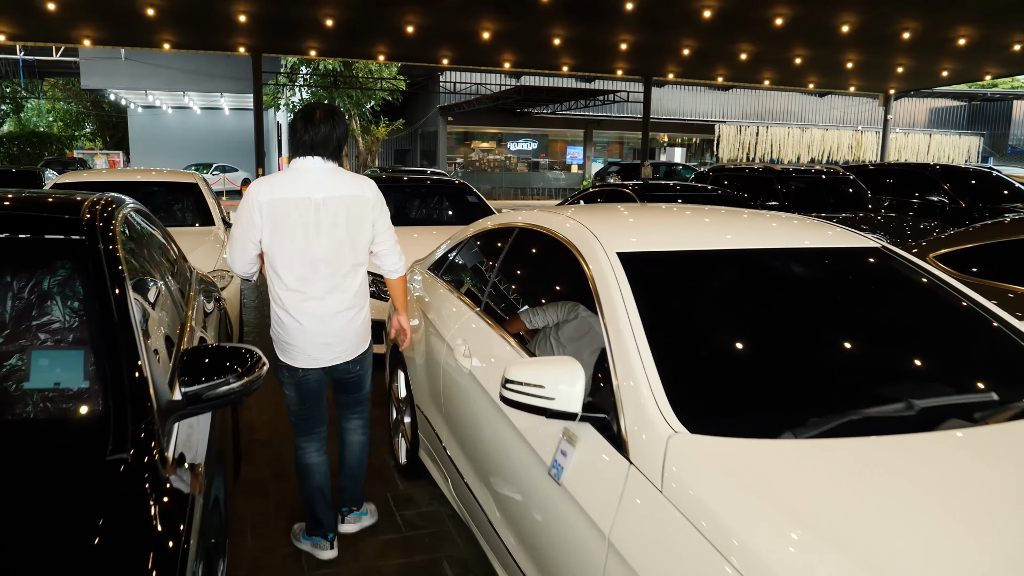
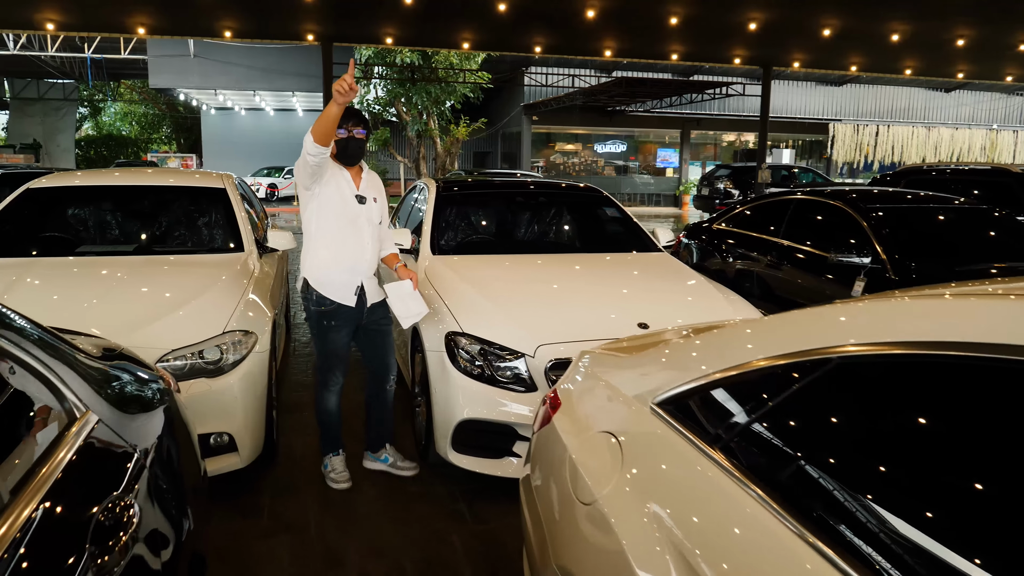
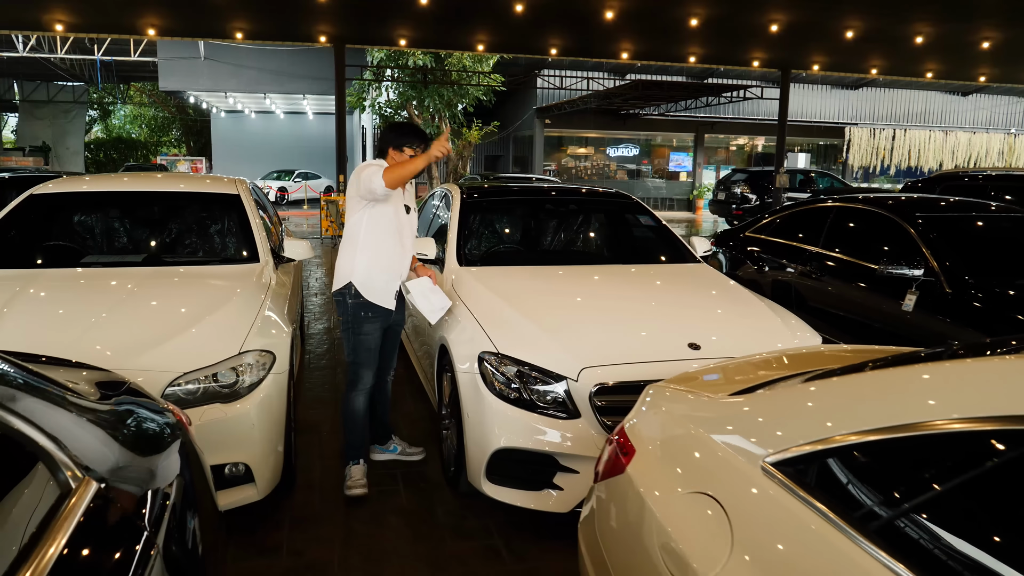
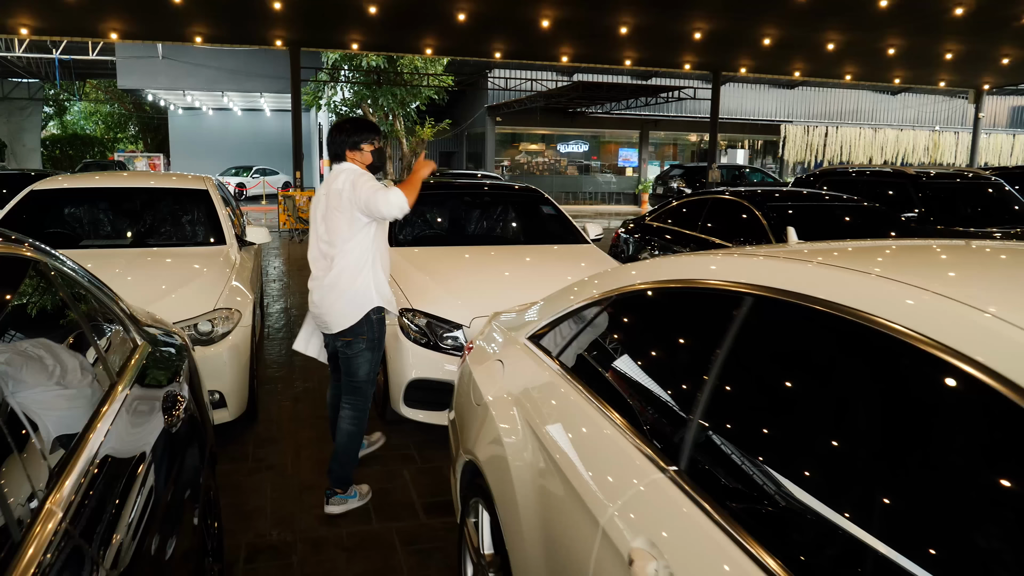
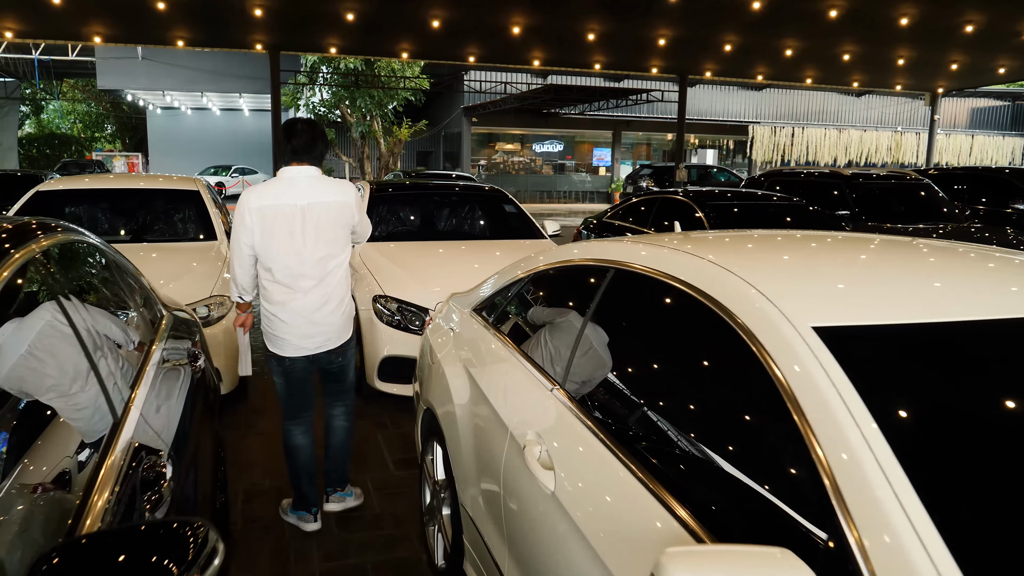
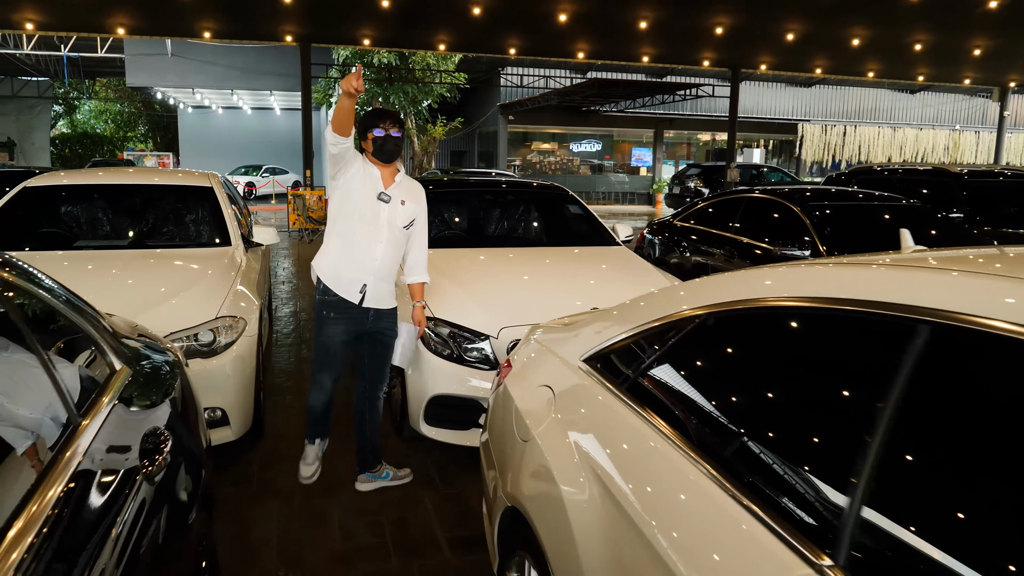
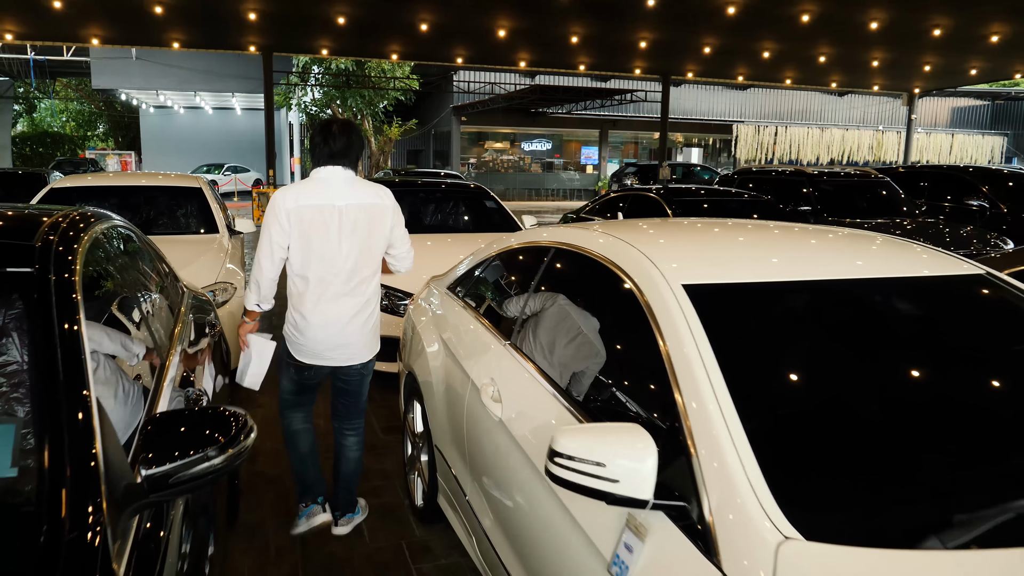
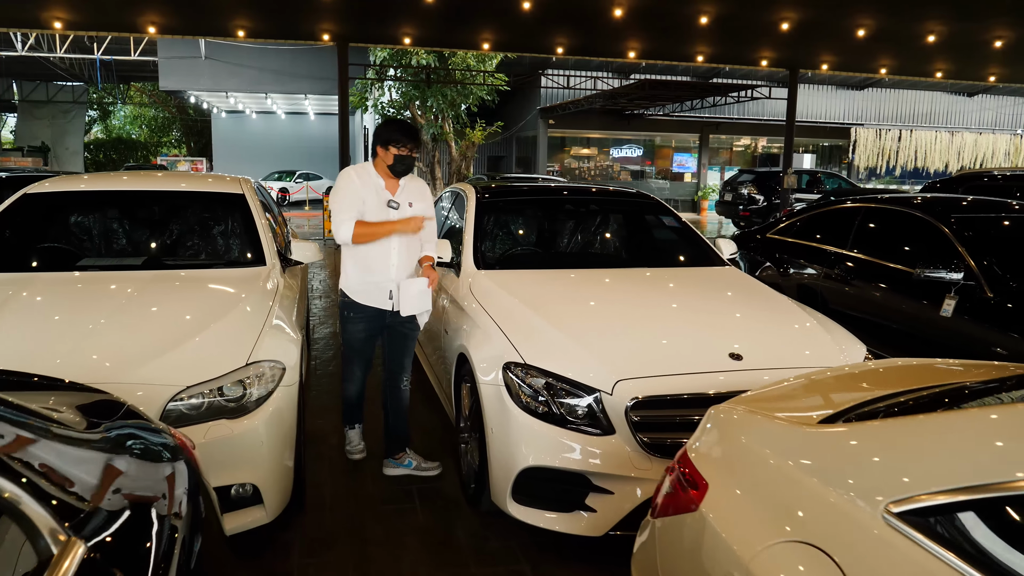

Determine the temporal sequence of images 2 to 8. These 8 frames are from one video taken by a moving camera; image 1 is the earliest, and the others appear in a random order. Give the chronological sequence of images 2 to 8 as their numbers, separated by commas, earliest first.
7, 5, 4, 6, 2, 3, 8
